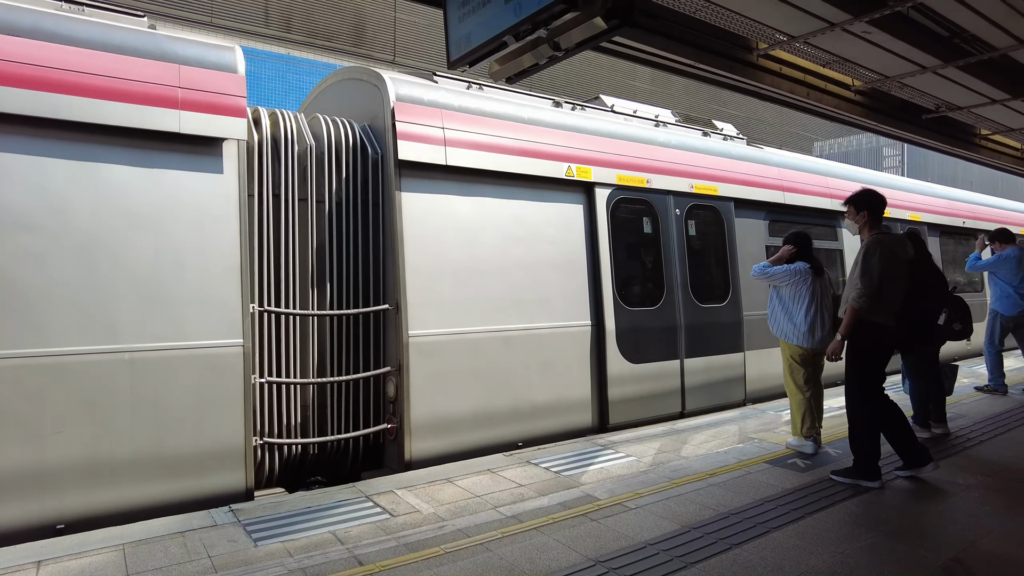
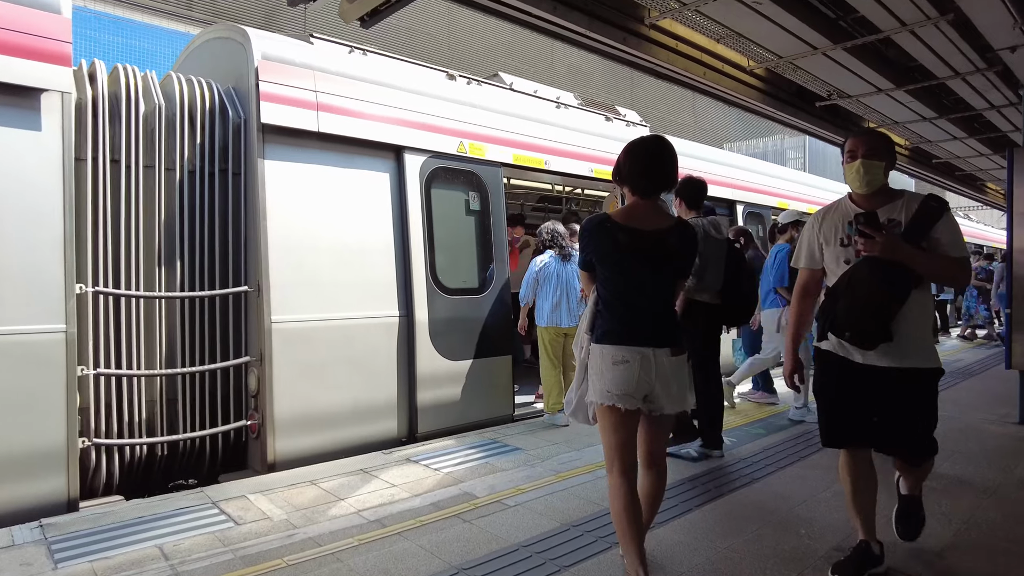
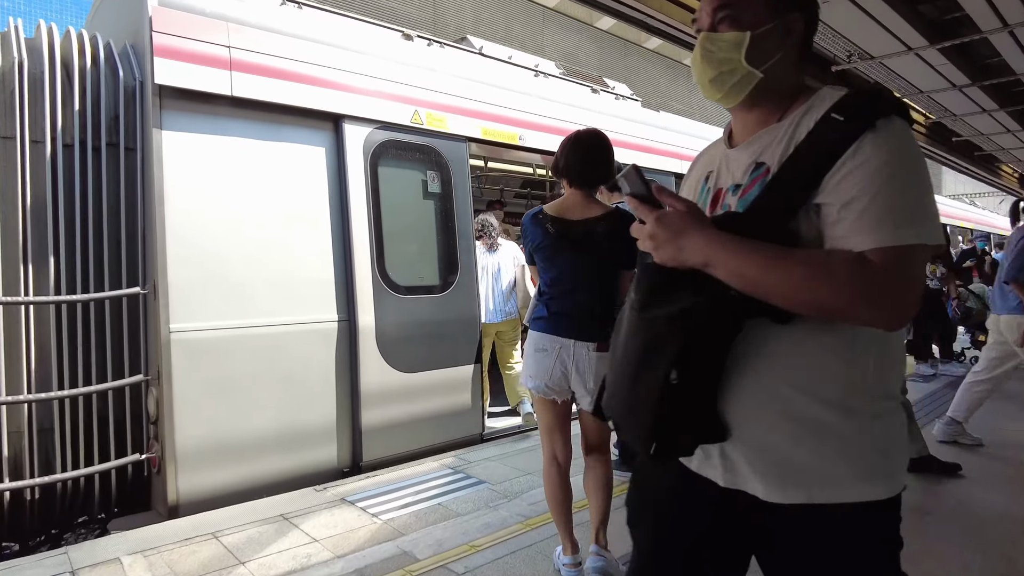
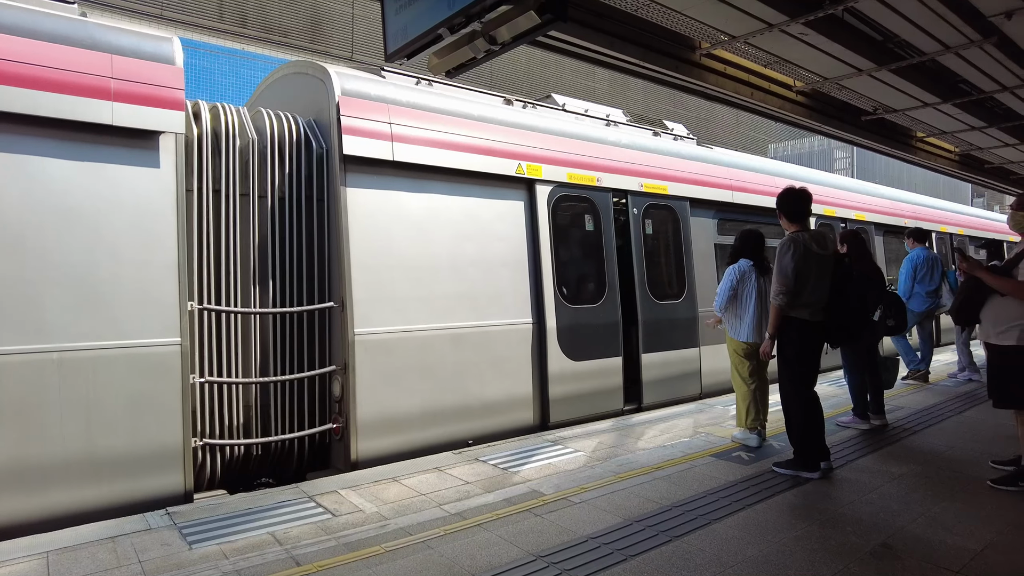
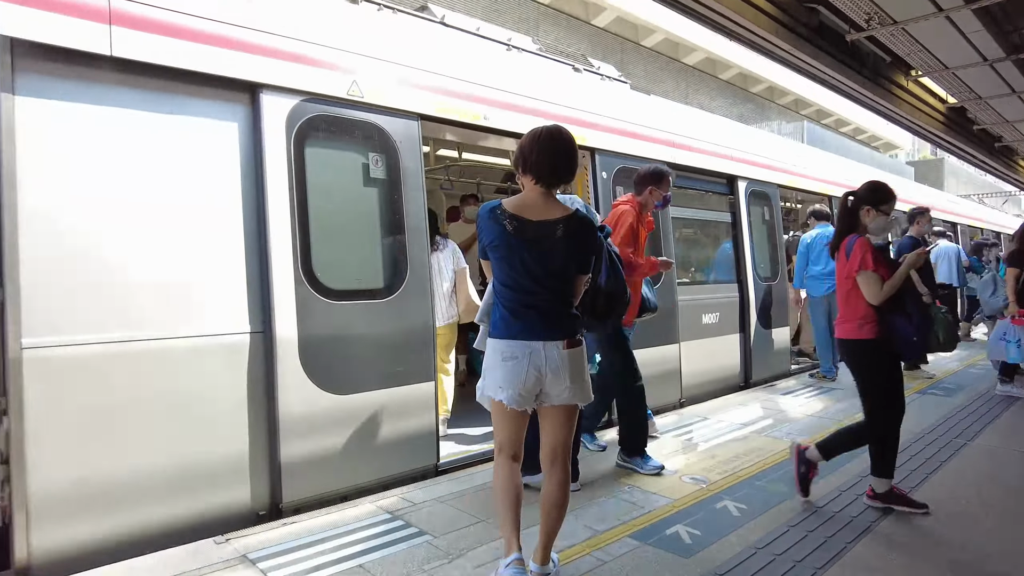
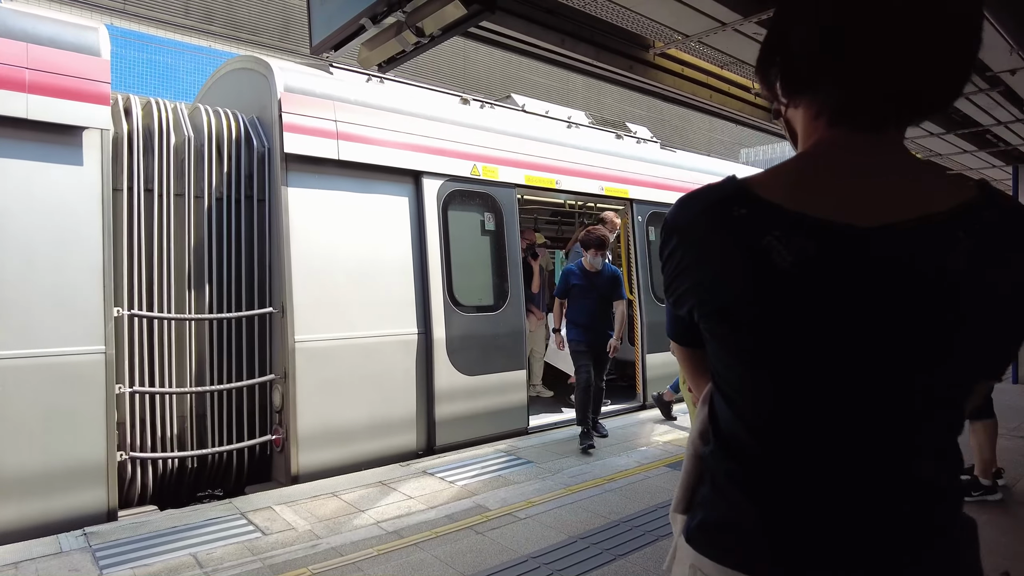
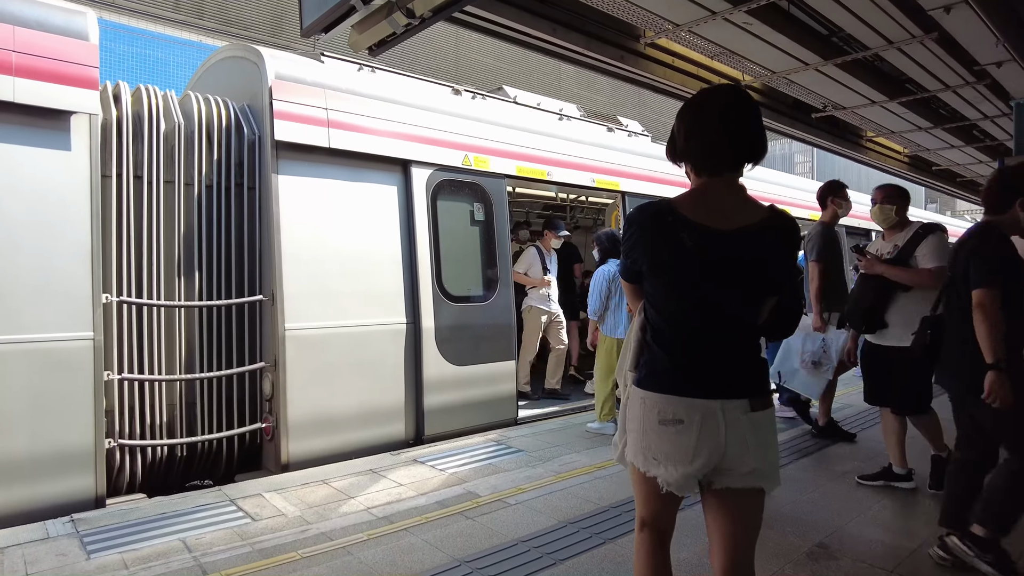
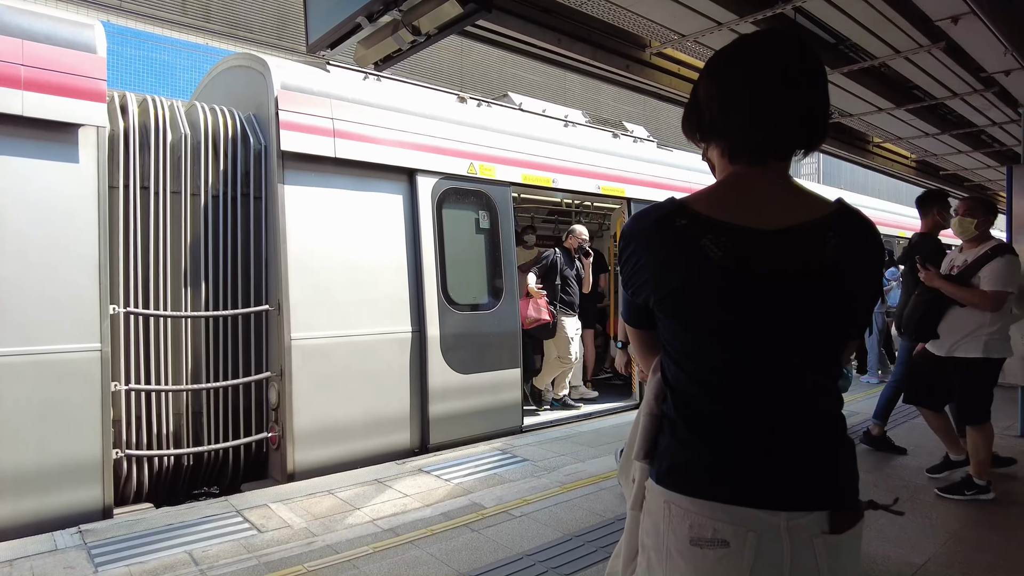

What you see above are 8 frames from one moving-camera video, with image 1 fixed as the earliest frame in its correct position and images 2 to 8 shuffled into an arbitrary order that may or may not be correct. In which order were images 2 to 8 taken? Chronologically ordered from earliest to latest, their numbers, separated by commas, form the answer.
4, 6, 8, 7, 2, 3, 5
